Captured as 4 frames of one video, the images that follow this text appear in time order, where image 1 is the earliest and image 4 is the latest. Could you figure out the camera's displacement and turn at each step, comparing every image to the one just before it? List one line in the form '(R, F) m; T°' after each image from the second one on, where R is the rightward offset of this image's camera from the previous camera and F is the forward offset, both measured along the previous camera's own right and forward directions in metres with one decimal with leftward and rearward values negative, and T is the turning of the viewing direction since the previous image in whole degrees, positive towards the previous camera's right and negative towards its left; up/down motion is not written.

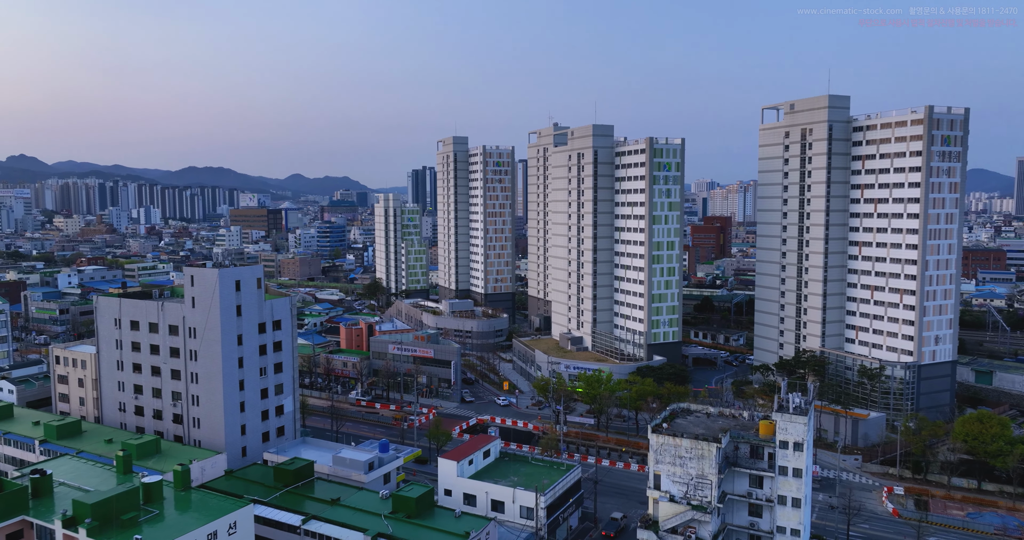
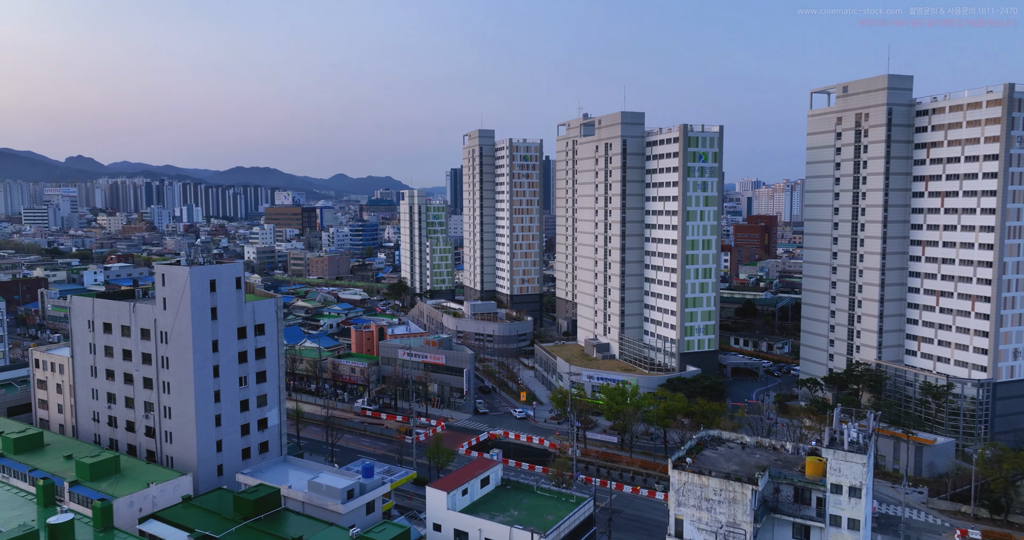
(+1.5, +4.3) m; -3°
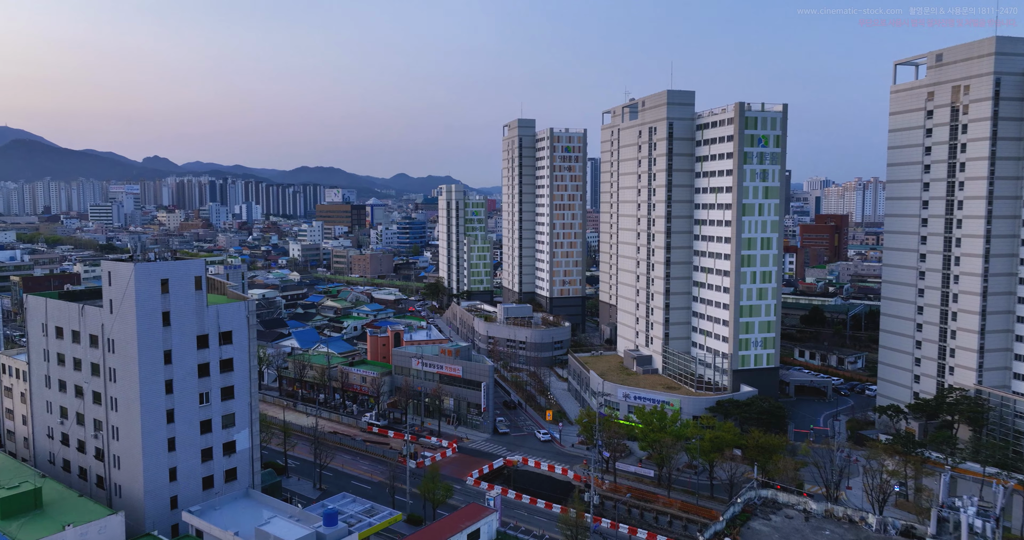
(+1.9, +5.7) m; -5°
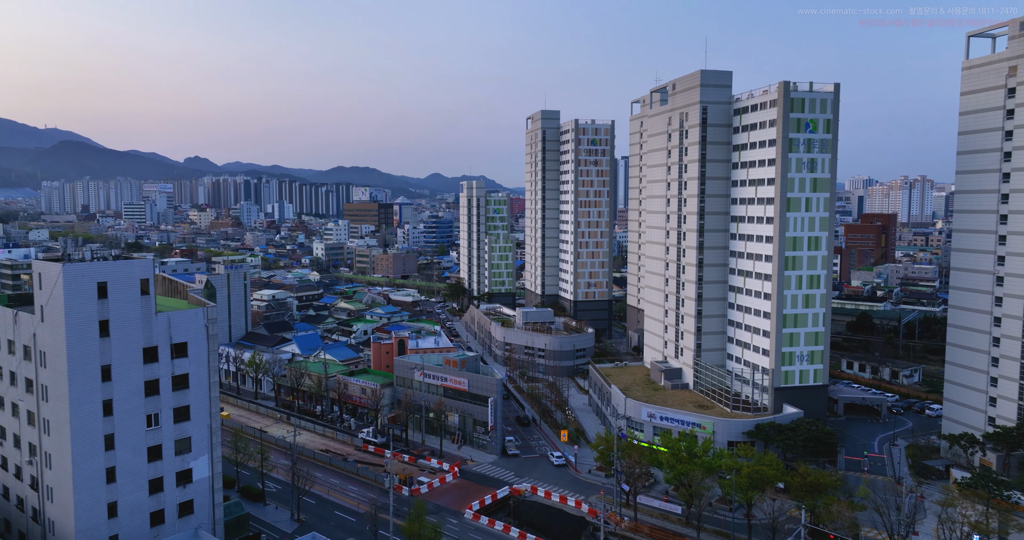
(+1.1, +4.4) m; -3°
